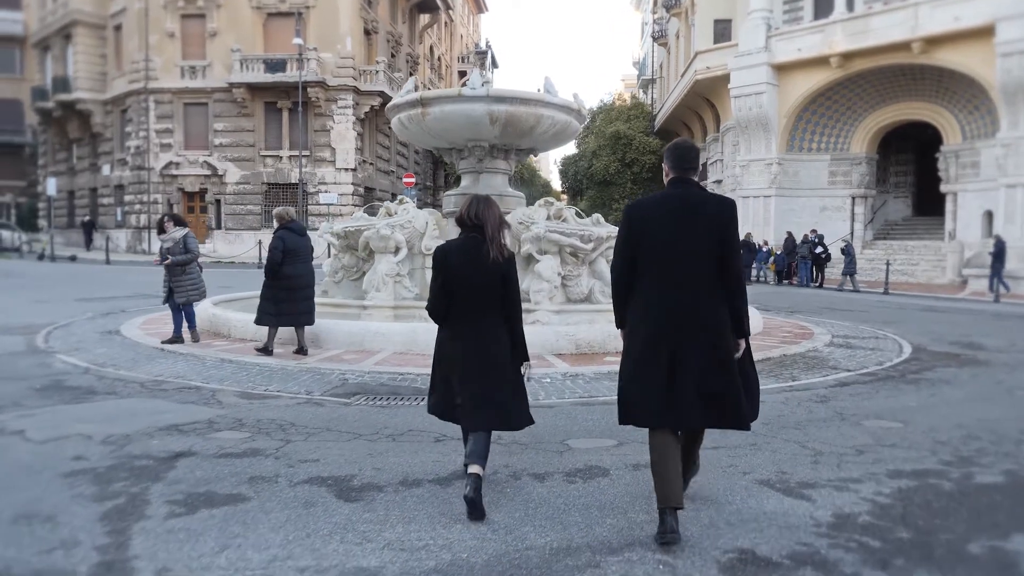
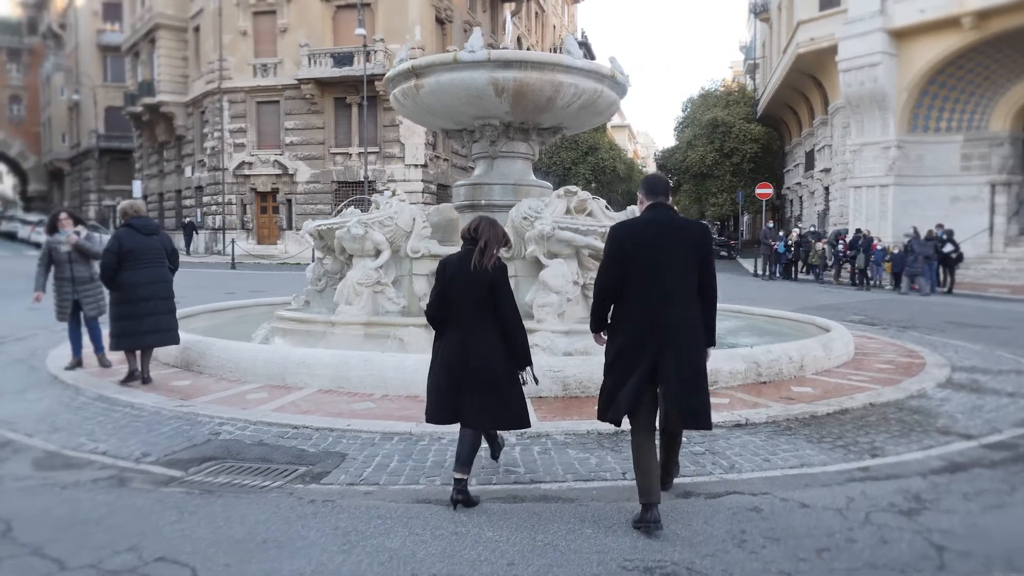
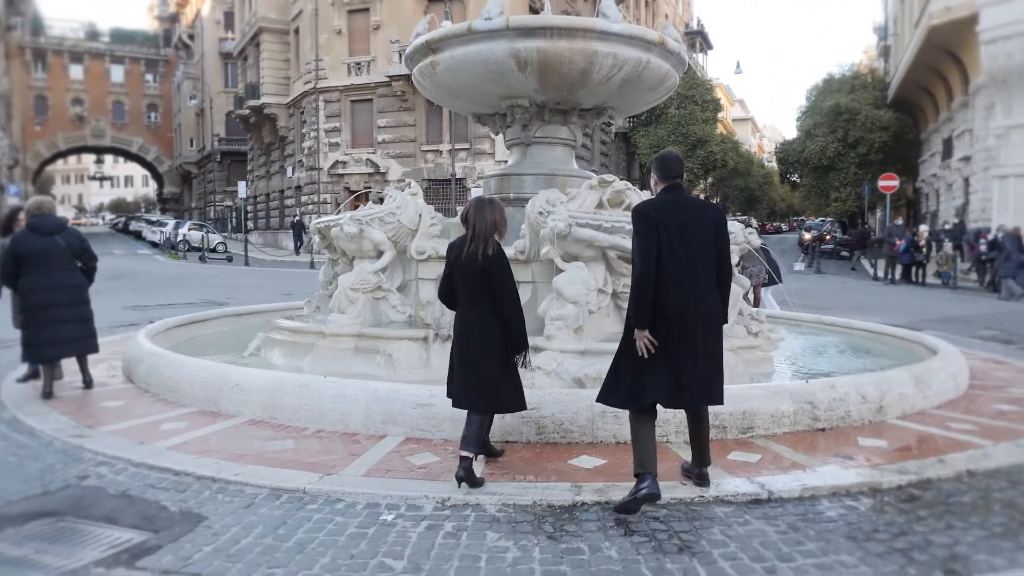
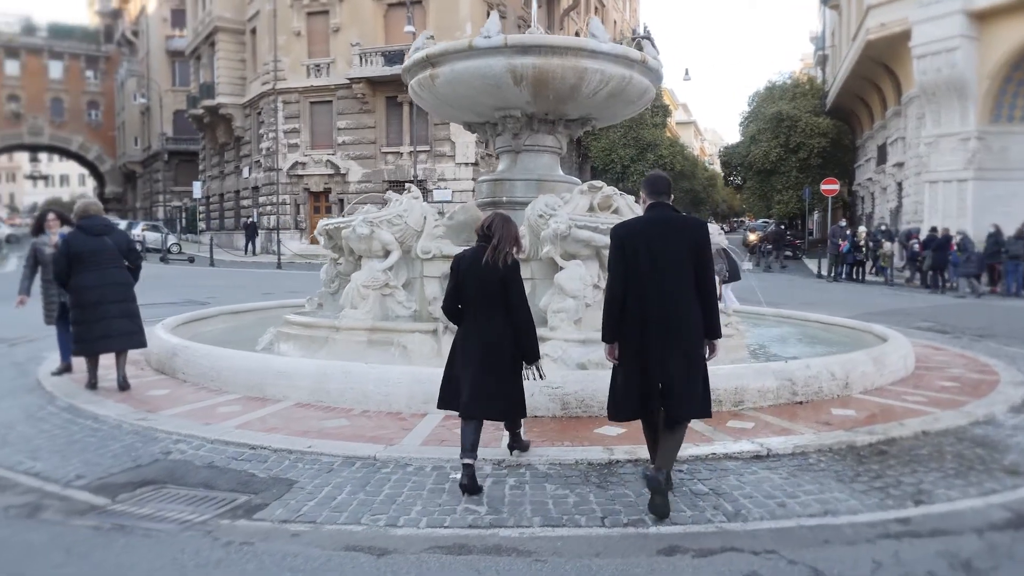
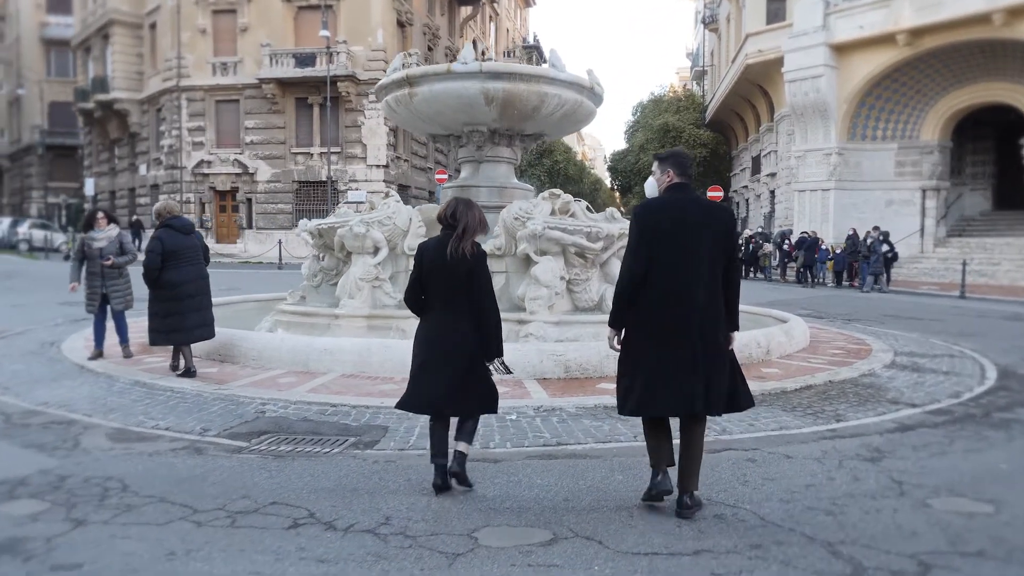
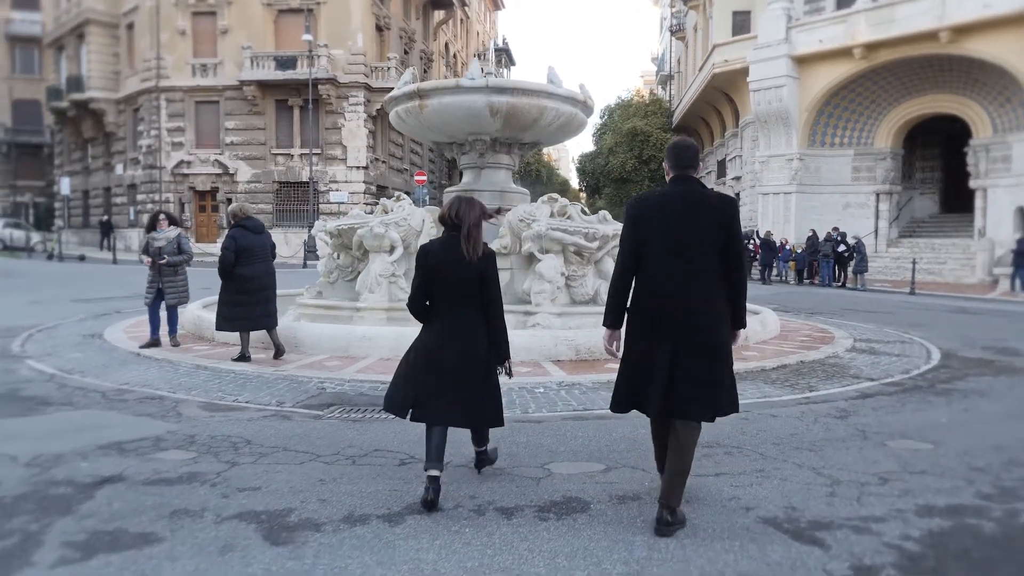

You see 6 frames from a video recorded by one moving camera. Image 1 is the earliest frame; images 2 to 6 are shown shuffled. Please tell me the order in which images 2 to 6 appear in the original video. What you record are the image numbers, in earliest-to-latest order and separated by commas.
6, 5, 2, 4, 3
